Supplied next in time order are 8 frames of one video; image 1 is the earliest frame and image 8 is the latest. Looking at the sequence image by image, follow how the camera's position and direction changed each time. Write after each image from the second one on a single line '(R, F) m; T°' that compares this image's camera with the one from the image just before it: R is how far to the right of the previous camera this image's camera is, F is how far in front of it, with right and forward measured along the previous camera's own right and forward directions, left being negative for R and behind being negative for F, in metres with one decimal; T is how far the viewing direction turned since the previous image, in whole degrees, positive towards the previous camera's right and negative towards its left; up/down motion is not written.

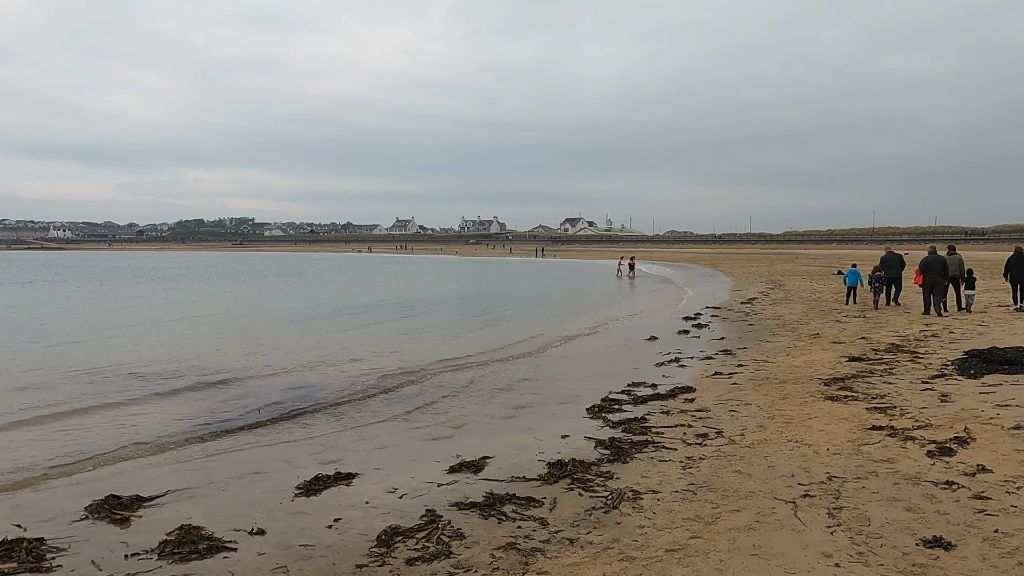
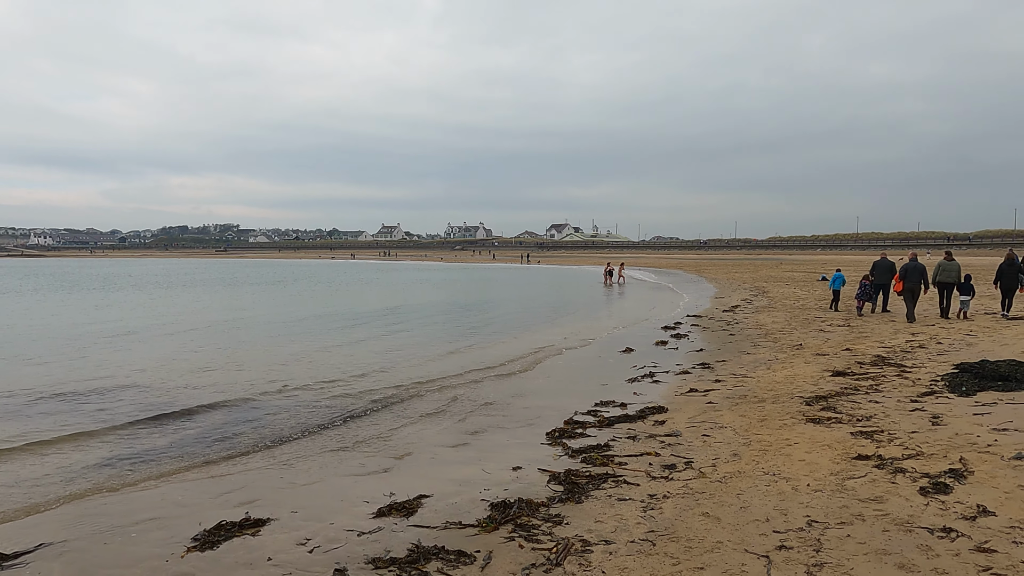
(+0.5, +0.8) m; +1°
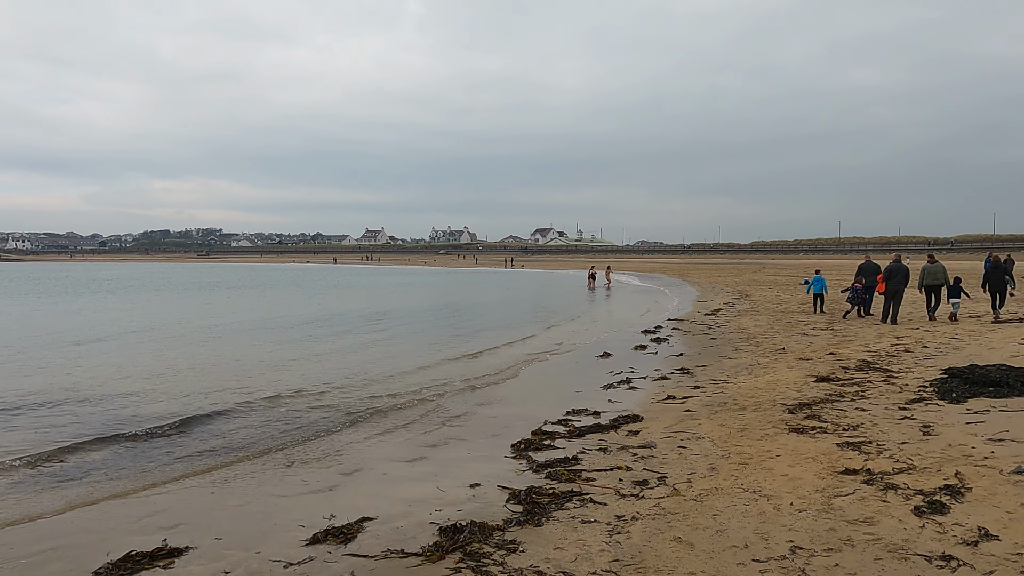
(+0.3, +0.5) m; +1°
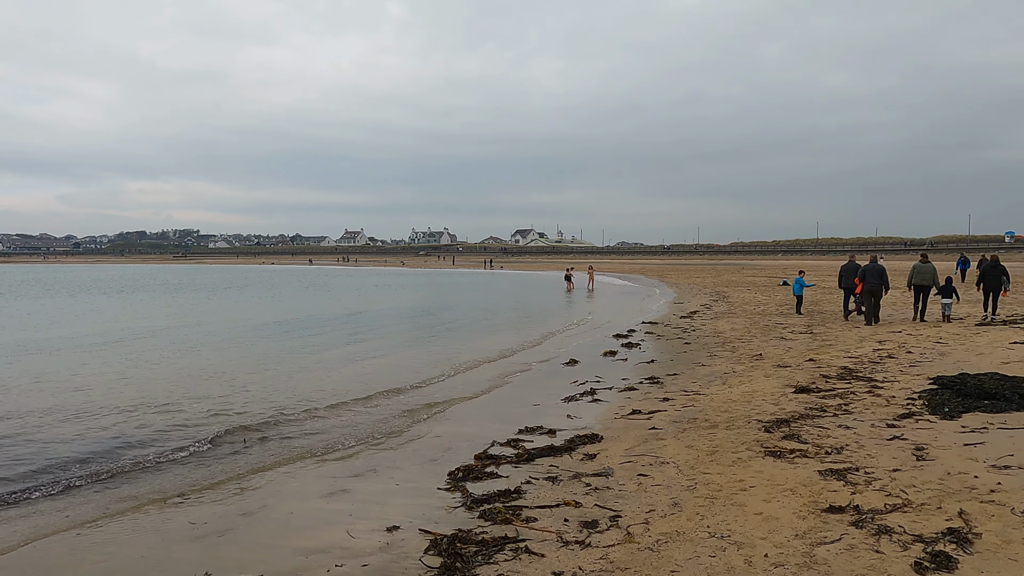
(+0.5, +0.9) m; +2°
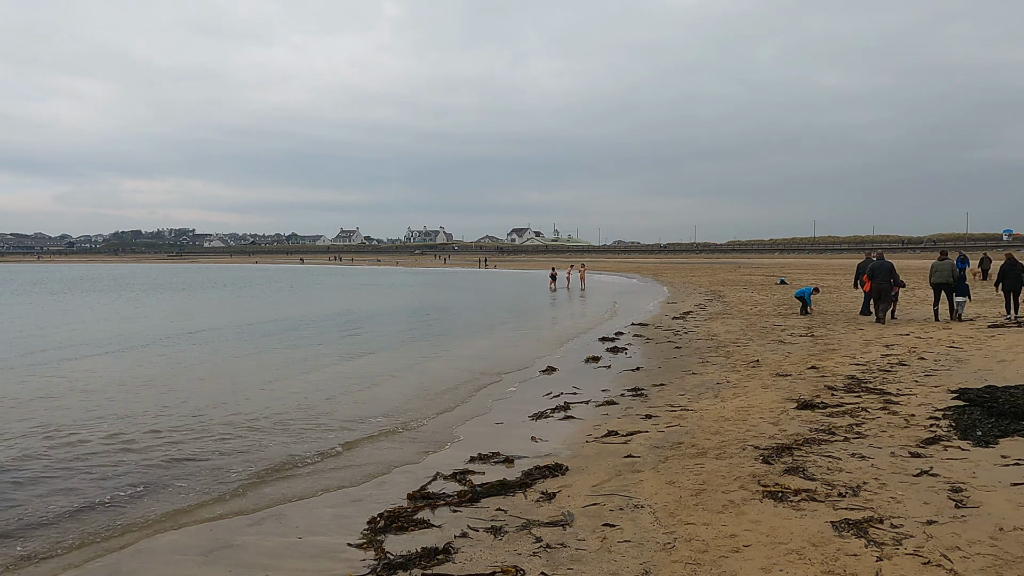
(+0.5, +1.2) m; 0°
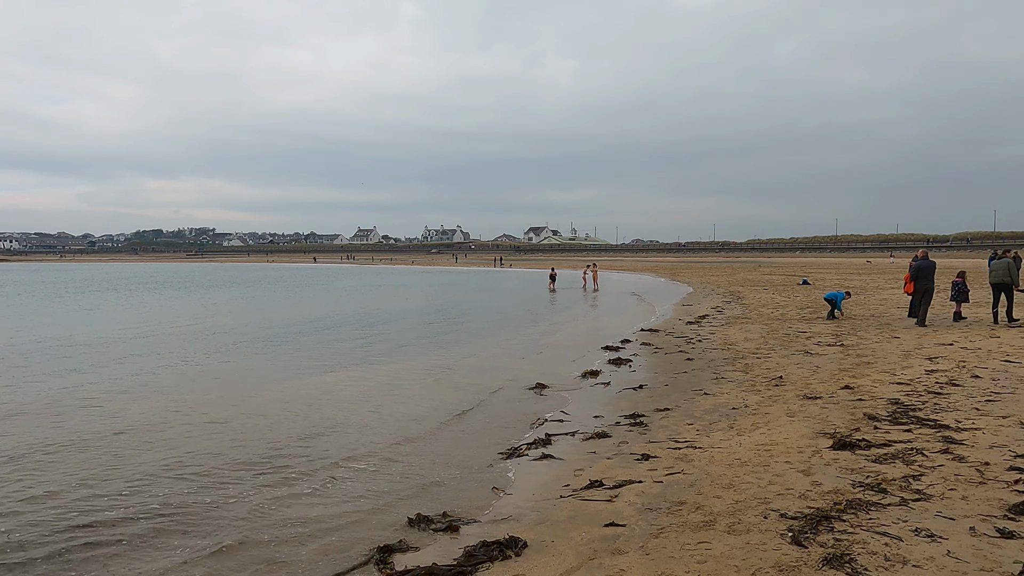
(+0.5, +1.4) m; -2°
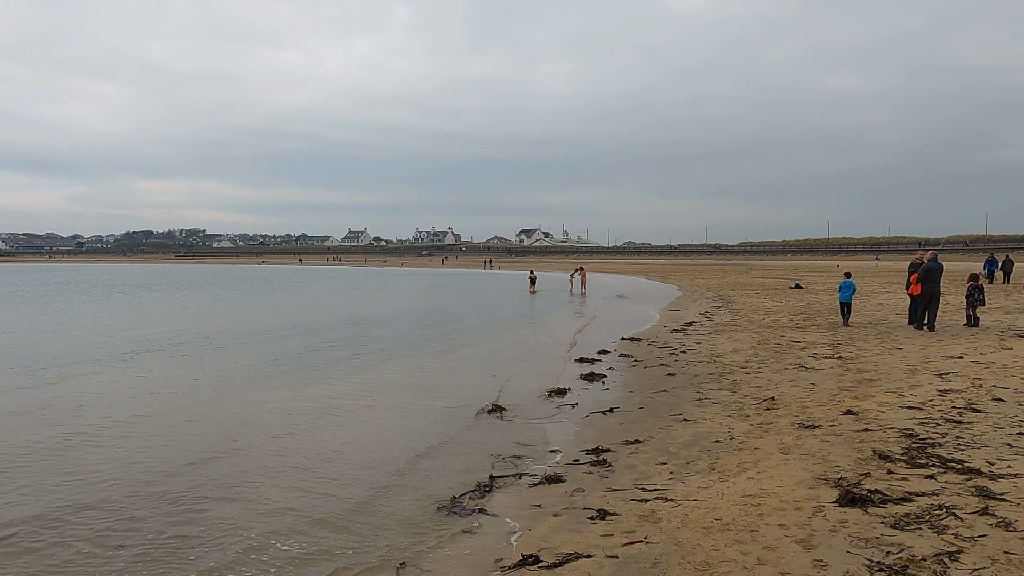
(+0.6, +1.3) m; +1°
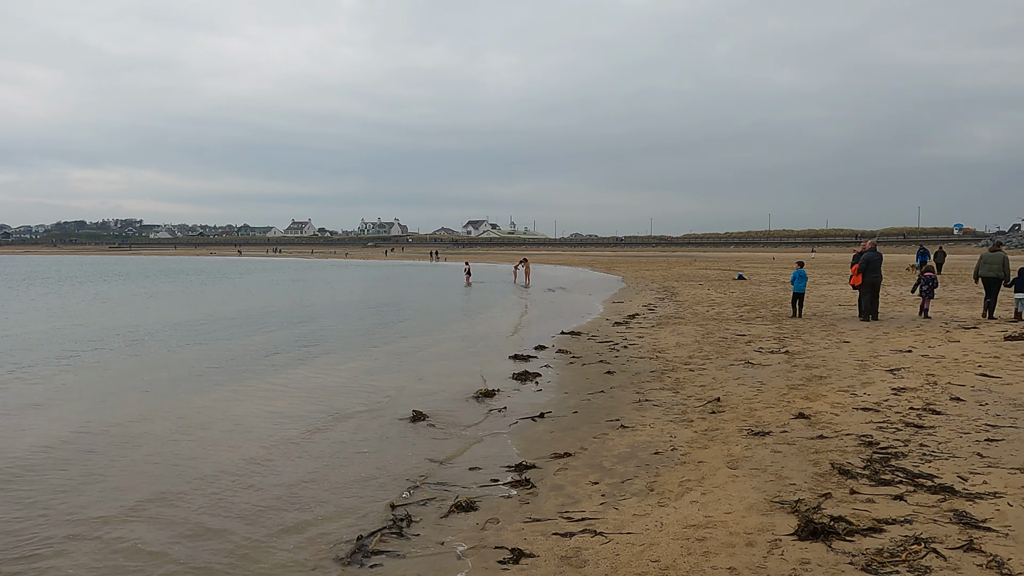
(+0.4, +1.0) m; +5°
